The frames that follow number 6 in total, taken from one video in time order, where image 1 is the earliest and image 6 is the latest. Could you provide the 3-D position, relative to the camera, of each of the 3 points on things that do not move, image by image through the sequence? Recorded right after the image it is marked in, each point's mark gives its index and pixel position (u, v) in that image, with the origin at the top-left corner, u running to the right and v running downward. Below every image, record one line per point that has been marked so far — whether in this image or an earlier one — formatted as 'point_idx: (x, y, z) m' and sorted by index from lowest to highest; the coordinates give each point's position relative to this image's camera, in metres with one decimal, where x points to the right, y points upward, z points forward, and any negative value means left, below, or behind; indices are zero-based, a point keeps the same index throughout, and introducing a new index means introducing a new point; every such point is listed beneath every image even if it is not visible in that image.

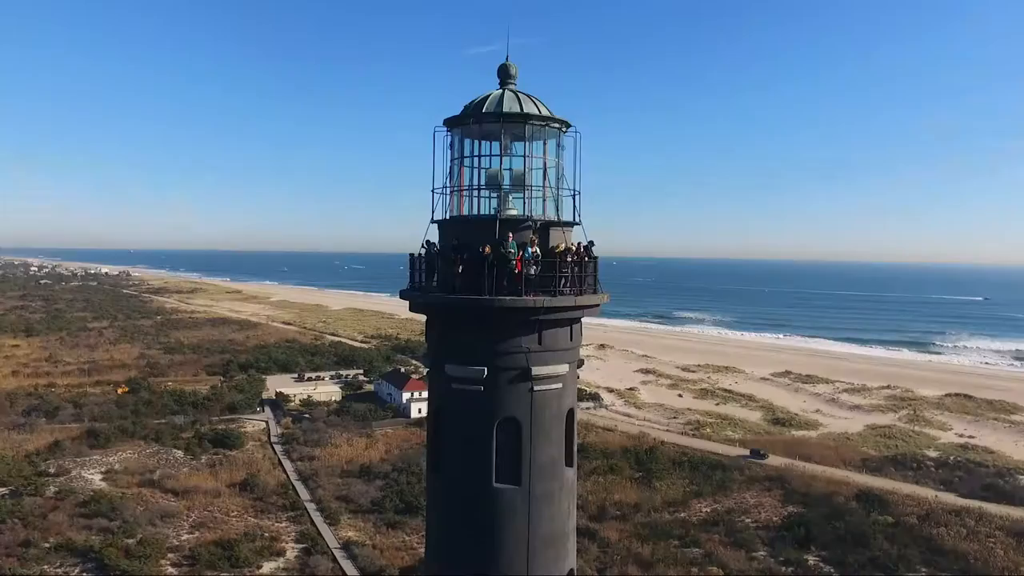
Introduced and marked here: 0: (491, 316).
0: (-0.1, -0.1, +3.6) m
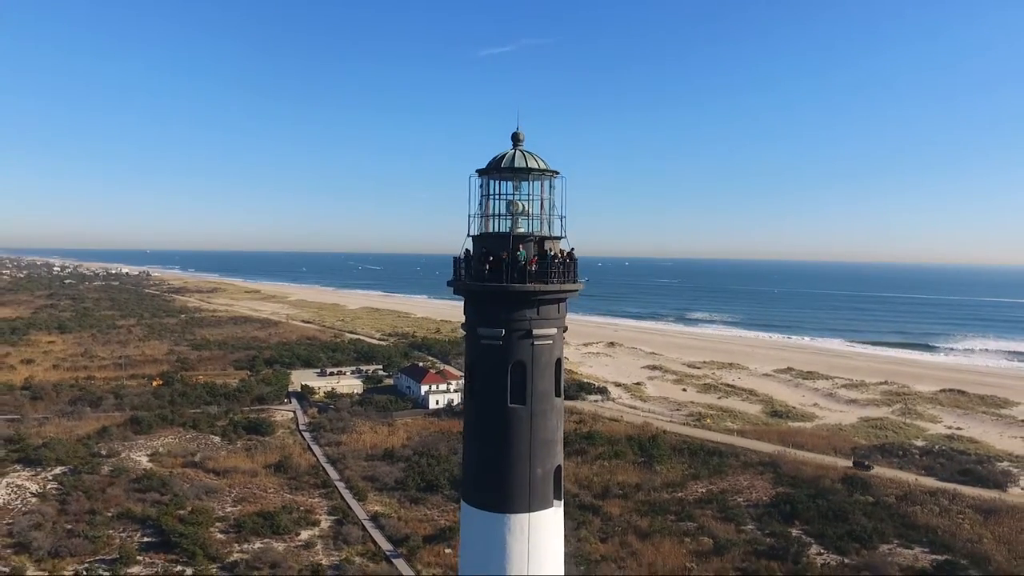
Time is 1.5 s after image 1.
0: (0.0, -0.1, +5.6) m
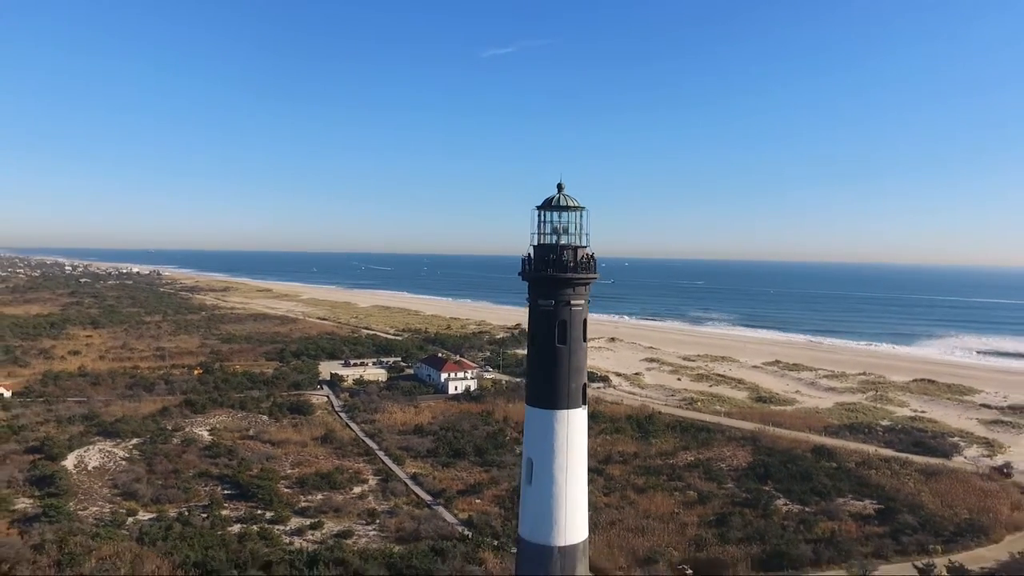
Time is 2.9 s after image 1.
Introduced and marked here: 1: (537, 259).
0: (+0.7, +0.1, +9.2) m
1: (+0.4, +0.4, +9.5) m
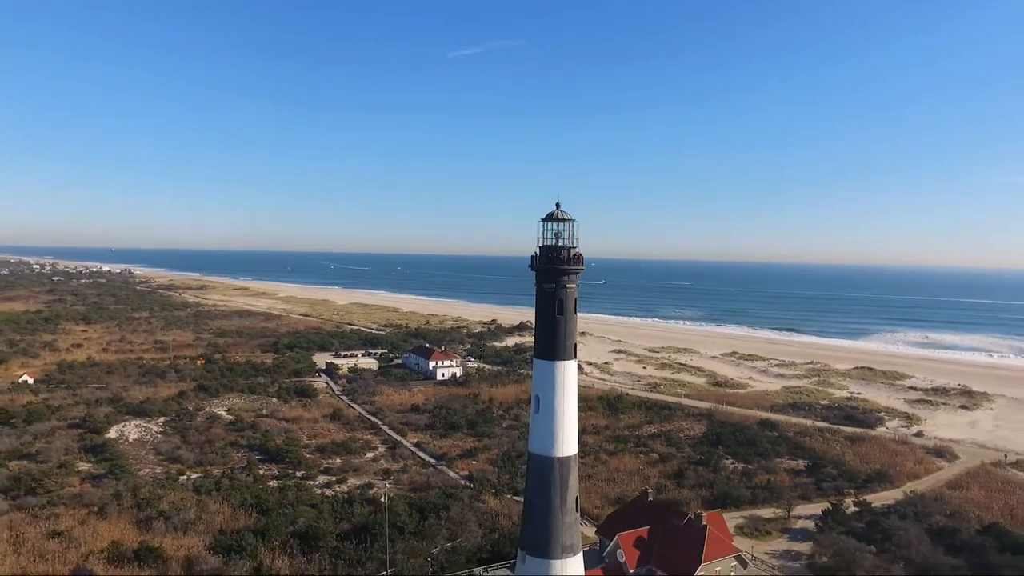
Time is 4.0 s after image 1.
0: (+0.9, +0.4, +13.0) m
1: (+0.7, +0.7, +13.3) m
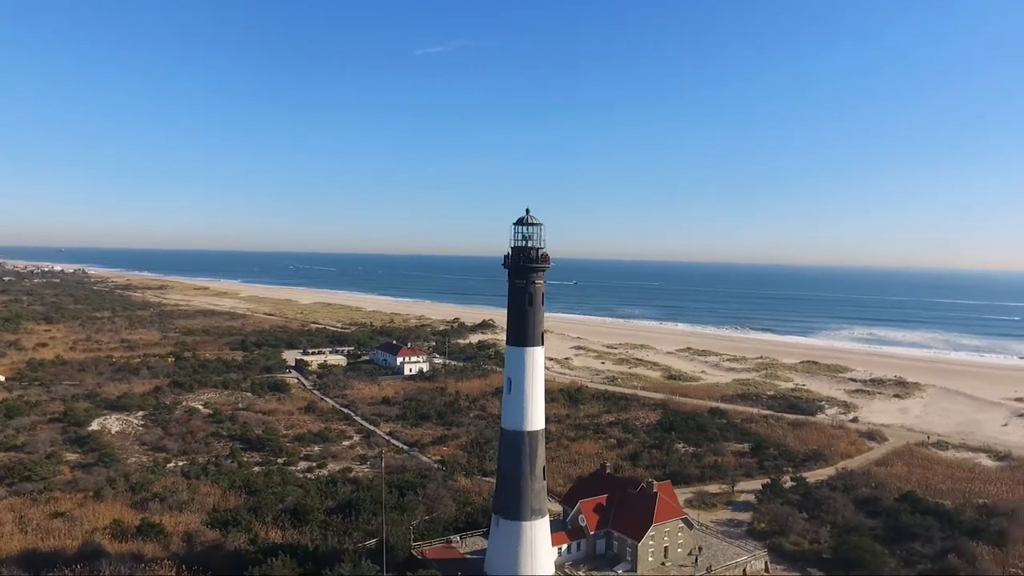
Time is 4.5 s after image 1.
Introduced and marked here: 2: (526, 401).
0: (+0.3, +0.5, +14.9) m
1: (0.0, +0.8, +15.2) m
2: (+0.3, -2.8, +15.1) m
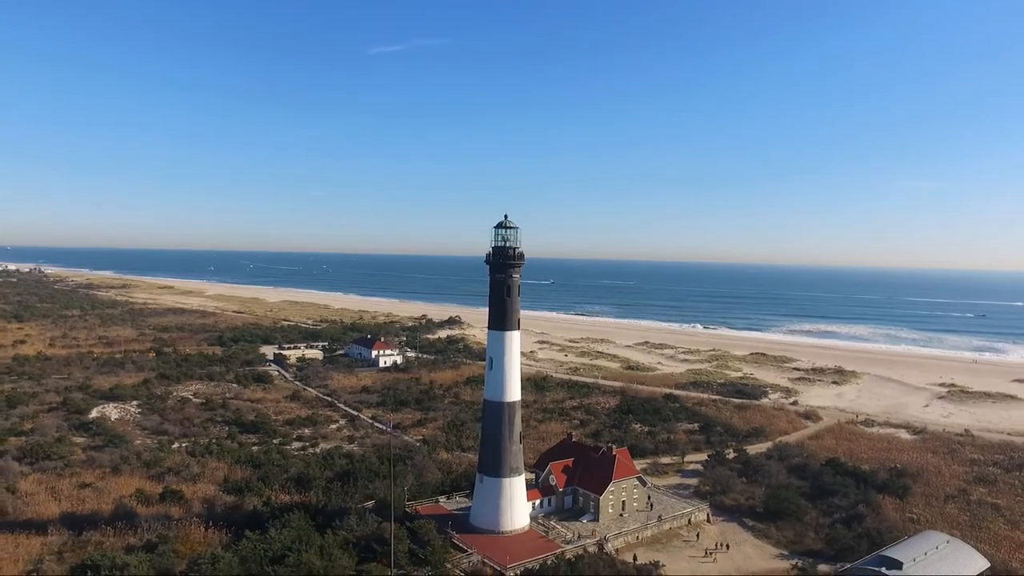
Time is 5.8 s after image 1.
0: (-0.2, +0.7, +17.7) m
1: (-0.5, +1.0, +18.0) m
2: (-0.2, -2.6, +17.9) m
